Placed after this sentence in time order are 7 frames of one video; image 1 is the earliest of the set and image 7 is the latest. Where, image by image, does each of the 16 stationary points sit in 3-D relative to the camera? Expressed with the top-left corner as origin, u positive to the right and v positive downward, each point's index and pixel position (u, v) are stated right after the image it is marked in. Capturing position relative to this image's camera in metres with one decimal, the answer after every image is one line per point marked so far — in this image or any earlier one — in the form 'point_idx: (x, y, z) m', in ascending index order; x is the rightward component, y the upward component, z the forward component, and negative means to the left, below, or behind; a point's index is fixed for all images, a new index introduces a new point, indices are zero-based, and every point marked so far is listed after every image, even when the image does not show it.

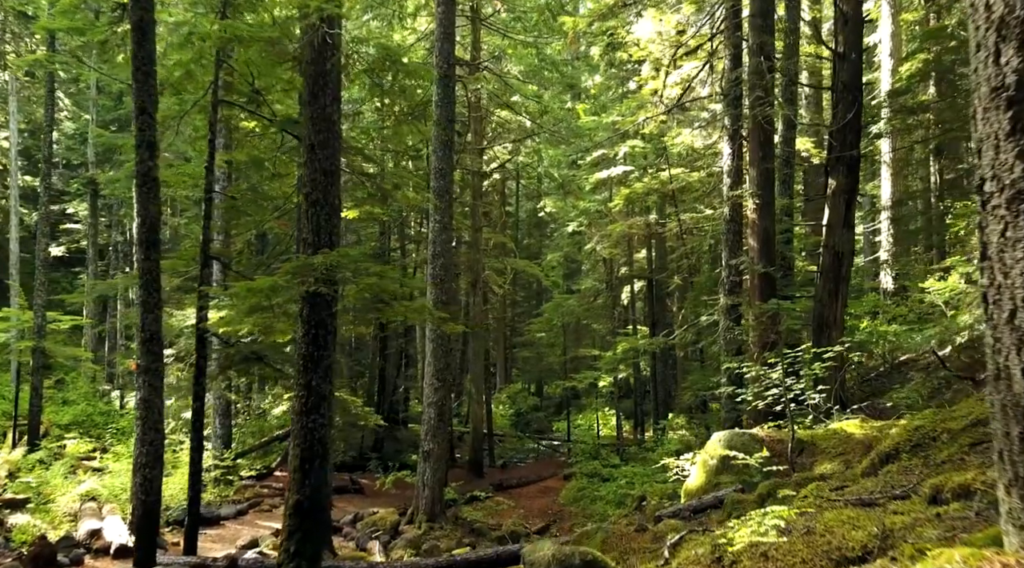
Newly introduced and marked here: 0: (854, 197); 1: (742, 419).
0: (+5.0, +1.3, +14.5) m
1: (+3.6, -2.1, +15.5) m
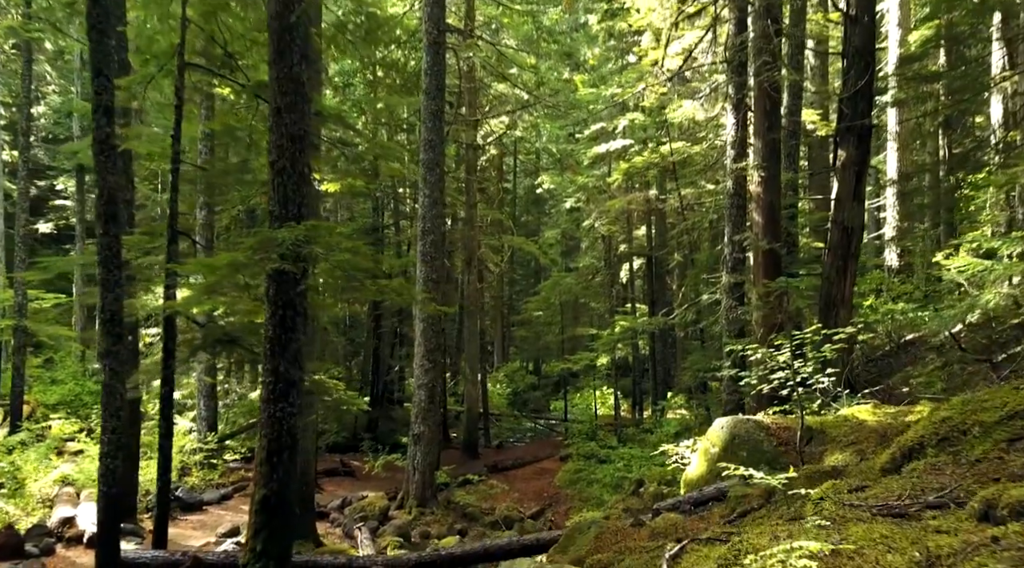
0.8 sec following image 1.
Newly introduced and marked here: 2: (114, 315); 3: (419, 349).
0: (+4.9, +1.6, +13.7) m
1: (+3.5, -1.8, +14.8) m
2: (-4.2, -0.3, +10.3) m
3: (-1.7, -1.2, +18.3) m
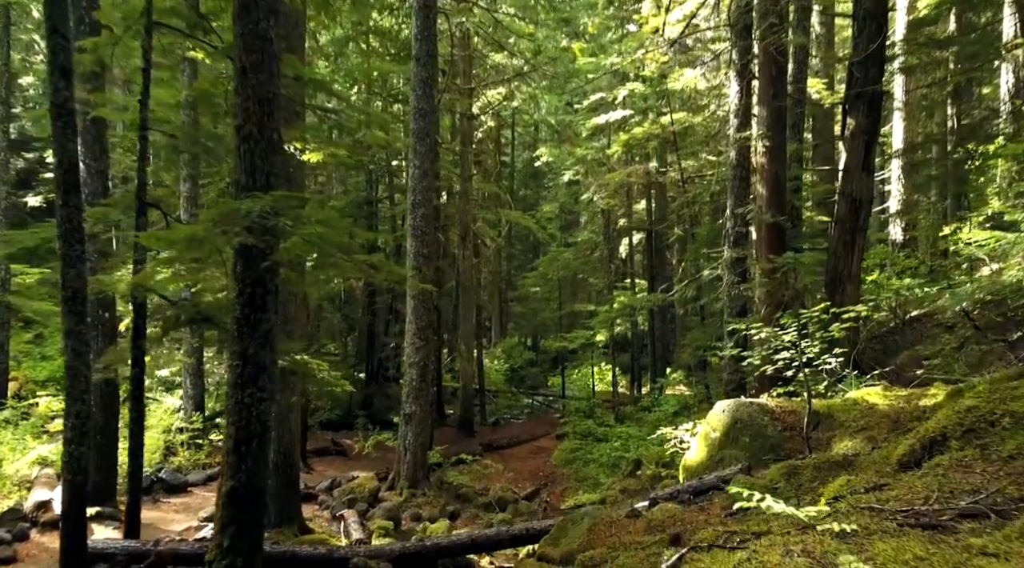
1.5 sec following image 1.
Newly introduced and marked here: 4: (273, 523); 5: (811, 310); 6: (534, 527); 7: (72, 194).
0: (+4.8, +1.9, +13.0) m
1: (+3.4, -1.4, +14.3) m
2: (-4.3, -0.1, +9.7) m
3: (-1.8, -0.8, +17.8) m
4: (-3.3, -3.3, +13.8) m
5: (+3.2, -0.3, +10.5) m
6: (+0.2, -2.5, +10.1) m
7: (-4.3, +0.9, +9.7) m
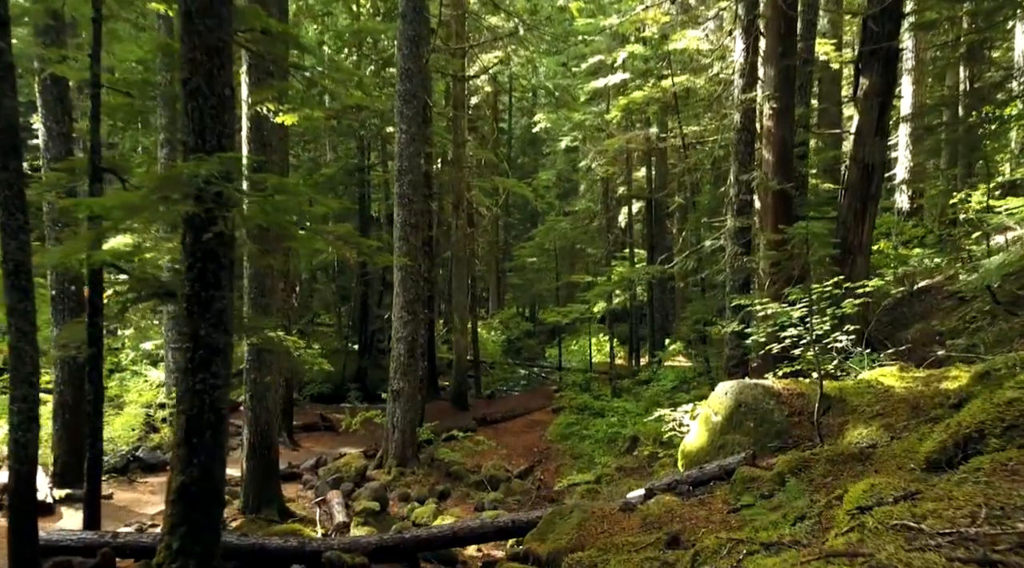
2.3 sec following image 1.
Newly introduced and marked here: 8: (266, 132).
0: (+4.7, +2.3, +12.2) m
1: (+3.2, -1.0, +13.5) m
2: (-4.4, +0.2, +8.9) m
3: (-2.0, -0.3, +17.0) m
4: (-3.5, -3.0, +13.1) m
5: (+3.1, 0.0, +9.7) m
6: (+0.1, -2.2, +9.4) m
7: (-4.5, +1.1, +8.9) m
8: (-3.1, +1.9, +12.4) m
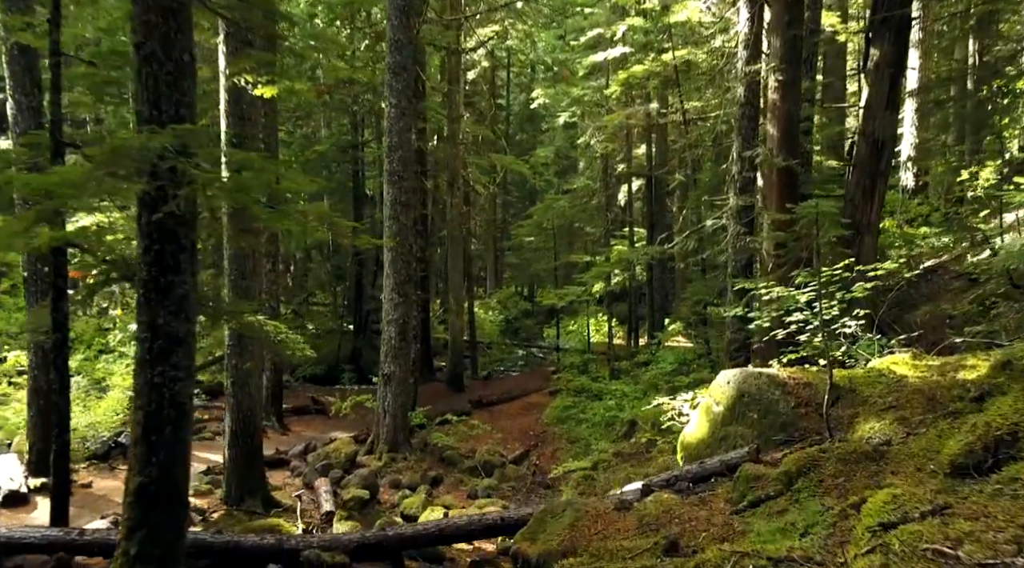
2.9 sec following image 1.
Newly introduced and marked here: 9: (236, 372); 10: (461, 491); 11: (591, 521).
0: (+4.6, +2.5, +11.6) m
1: (+3.1, -0.8, +13.0) m
2: (-4.5, +0.3, +8.3) m
3: (-2.1, 0.0, +16.4) m
4: (-3.6, -2.7, +12.6) m
5: (+3.0, +0.1, +9.2) m
6: (0.0, -2.1, +8.9) m
7: (-4.6, +1.3, +8.3) m
8: (-3.2, +2.1, +11.8) m
9: (-3.5, -1.1, +12.4) m
10: (-0.8, -3.3, +15.7) m
11: (+0.6, -1.8, +7.5) m
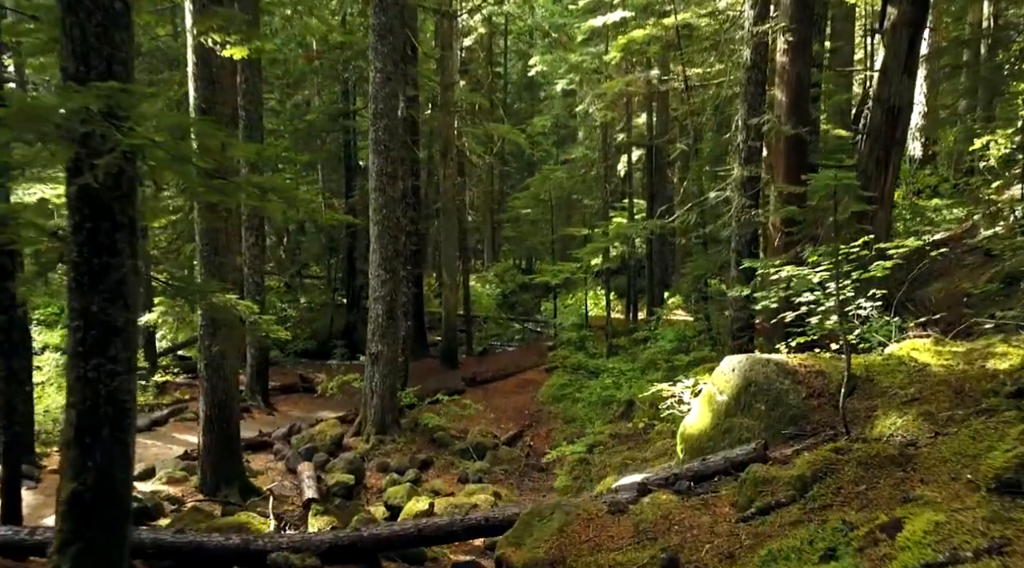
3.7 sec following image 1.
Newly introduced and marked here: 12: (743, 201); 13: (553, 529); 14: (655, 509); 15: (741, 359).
0: (+4.5, +2.8, +10.8) m
1: (+3.0, -0.5, +12.3) m
2: (-4.6, +0.5, +7.6) m
3: (-2.2, +0.4, +15.7) m
4: (-3.7, -2.4, +11.9) m
5: (+2.9, +0.3, +8.4) m
6: (-0.1, -1.9, +8.2) m
7: (-4.7, +1.4, +7.5) m
8: (-3.3, +2.4, +11.0) m
9: (-3.6, -0.8, +11.7) m
10: (-0.9, -2.9, +15.0) m
11: (+0.5, -1.7, +6.8) m
12: (+2.9, +1.1, +12.5) m
13: (+0.3, -1.7, +6.9) m
14: (+1.0, -1.6, +6.9) m
15: (+1.9, -0.6, +8.2) m
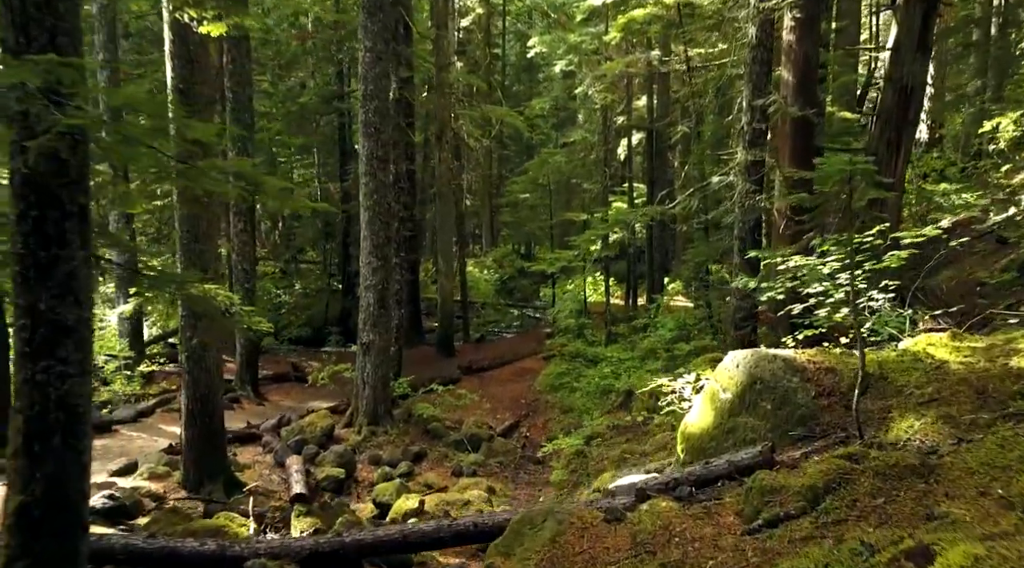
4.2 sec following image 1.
0: (+4.4, +2.9, +10.2) m
1: (+3.0, -0.4, +11.8) m
2: (-4.7, +0.5, +7.1) m
3: (-2.2, +0.6, +15.2) m
4: (-3.8, -2.3, +11.5) m
5: (+2.8, +0.4, +8.0) m
6: (-0.2, -1.8, +7.7) m
7: (-4.8, +1.5, +7.0) m
8: (-3.4, +2.5, +10.5) m
9: (-3.7, -0.7, +11.2) m
10: (-1.0, -2.7, +14.6) m
11: (+0.4, -1.6, +6.4) m
12: (+2.9, +1.2, +12.0) m
13: (+0.2, -1.7, +6.5) m
14: (+0.9, -1.5, +6.4) m
15: (+1.8, -0.6, +7.8) m
